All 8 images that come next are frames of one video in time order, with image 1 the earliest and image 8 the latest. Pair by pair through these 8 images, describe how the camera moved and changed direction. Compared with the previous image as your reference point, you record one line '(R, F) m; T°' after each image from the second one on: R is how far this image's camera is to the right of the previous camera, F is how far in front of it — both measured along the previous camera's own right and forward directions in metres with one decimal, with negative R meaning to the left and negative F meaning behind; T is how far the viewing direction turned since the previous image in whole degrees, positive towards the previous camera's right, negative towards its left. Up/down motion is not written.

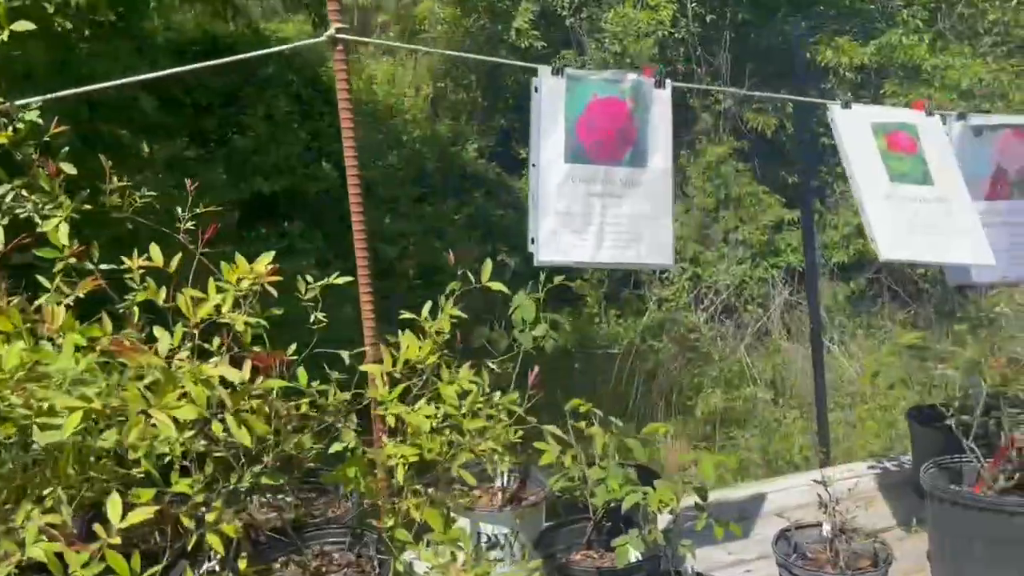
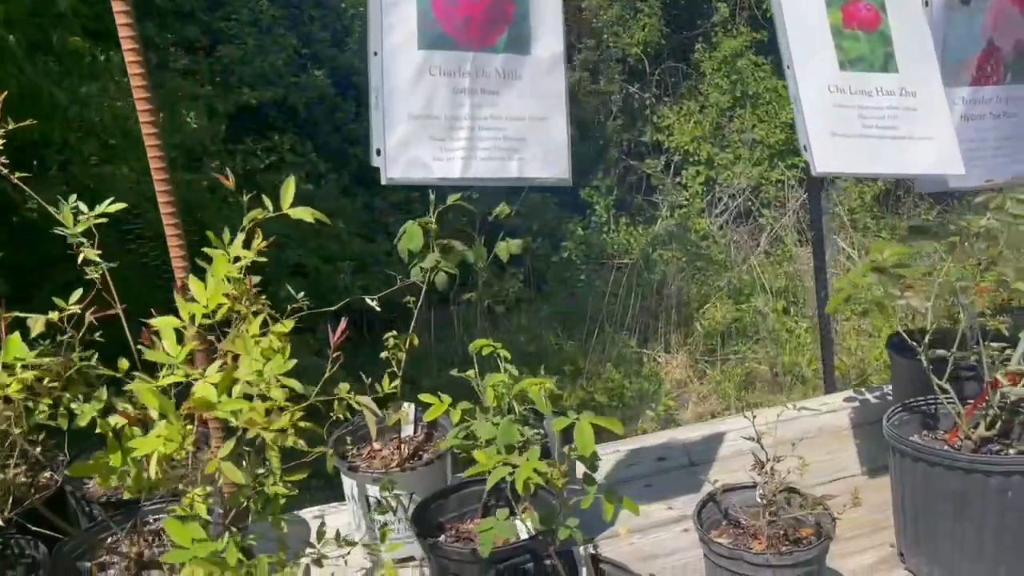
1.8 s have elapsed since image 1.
(+0.4, +0.4) m; -2°
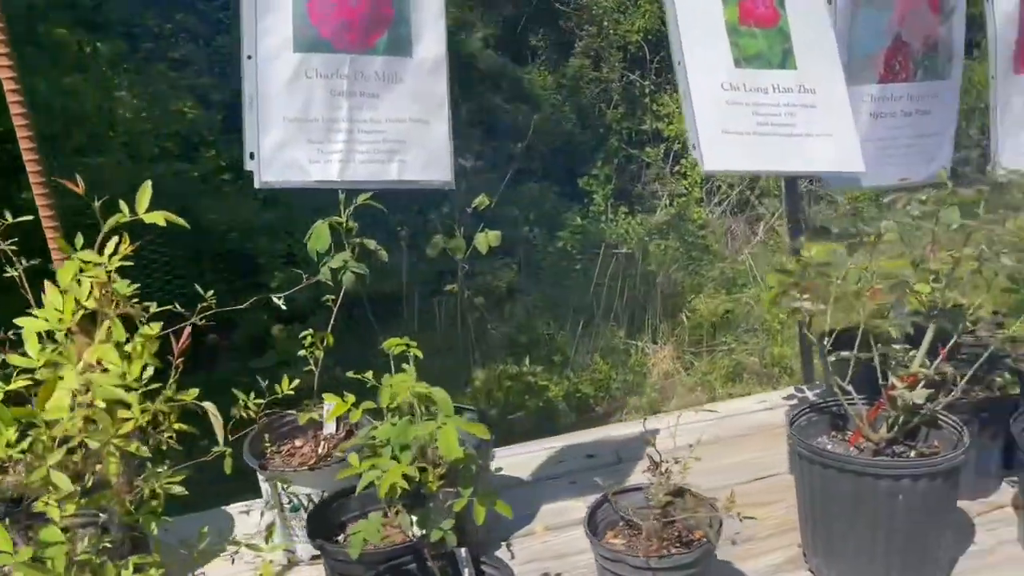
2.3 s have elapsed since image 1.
(+0.3, 0.0) m; -1°
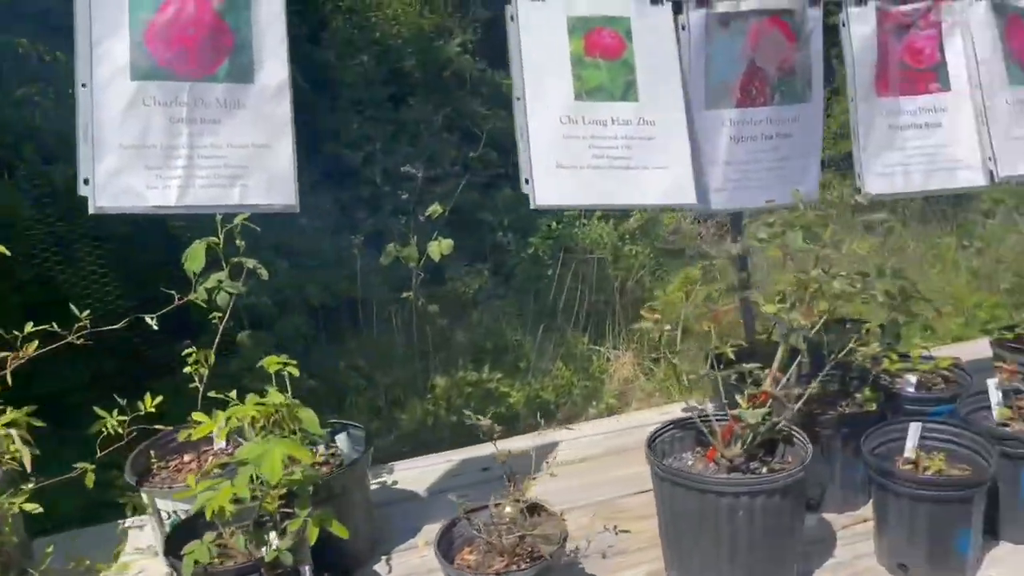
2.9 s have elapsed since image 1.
(+0.3, 0.0) m; 0°
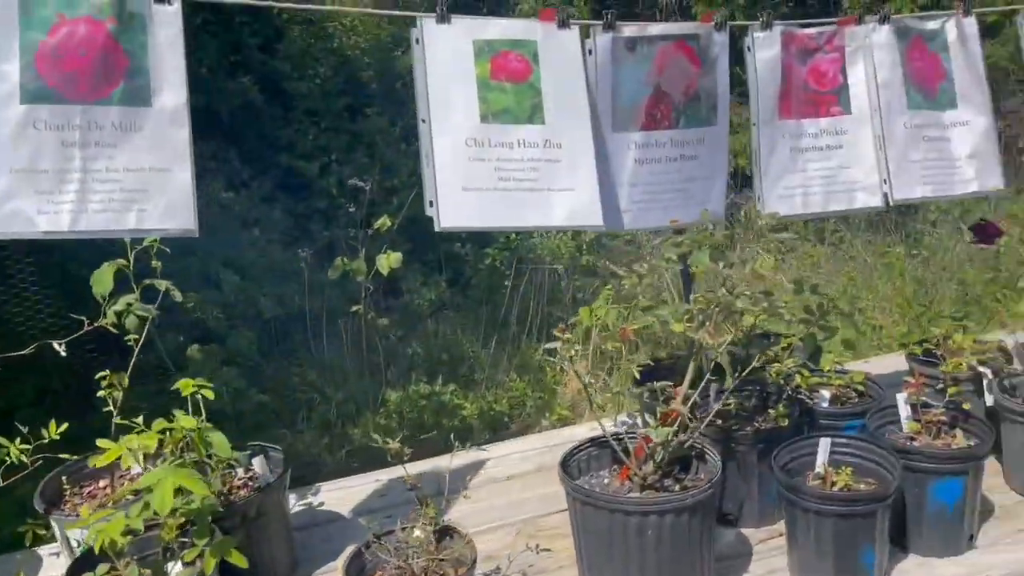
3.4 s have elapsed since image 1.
(+0.1, 0.0) m; +2°
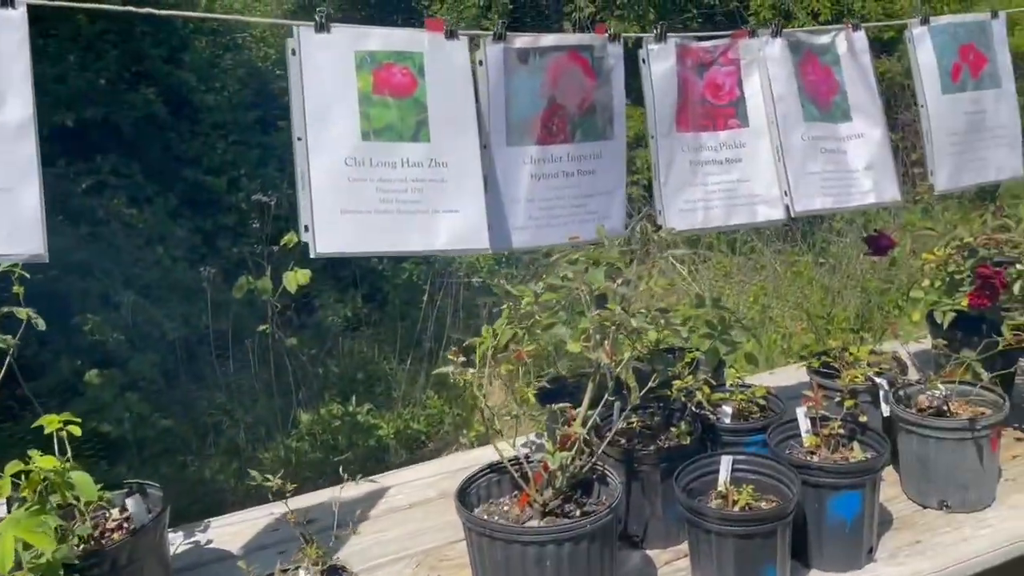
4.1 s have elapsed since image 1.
(+0.1, +0.1) m; +5°
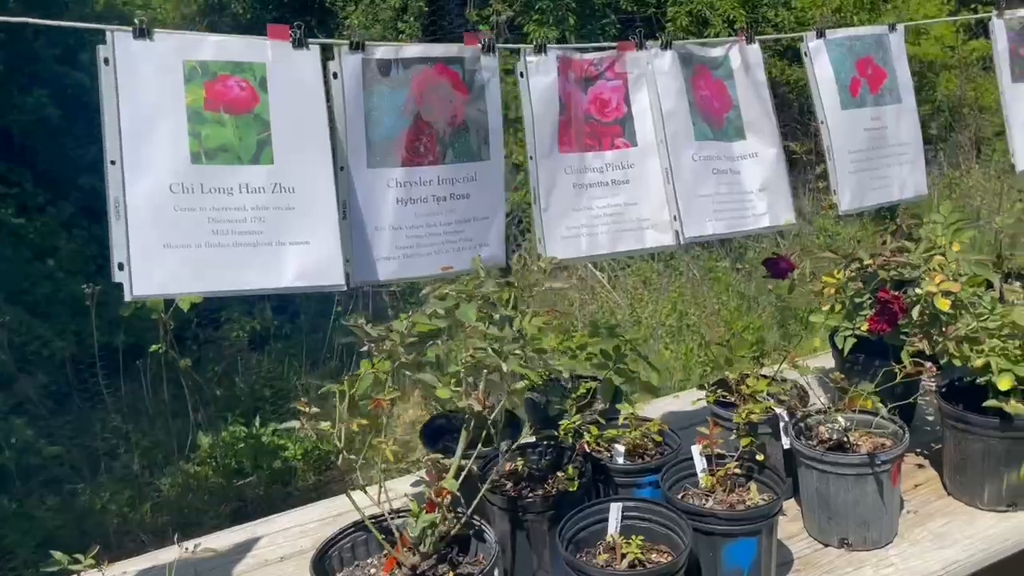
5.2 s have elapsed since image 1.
(+0.1, +0.2) m; +5°
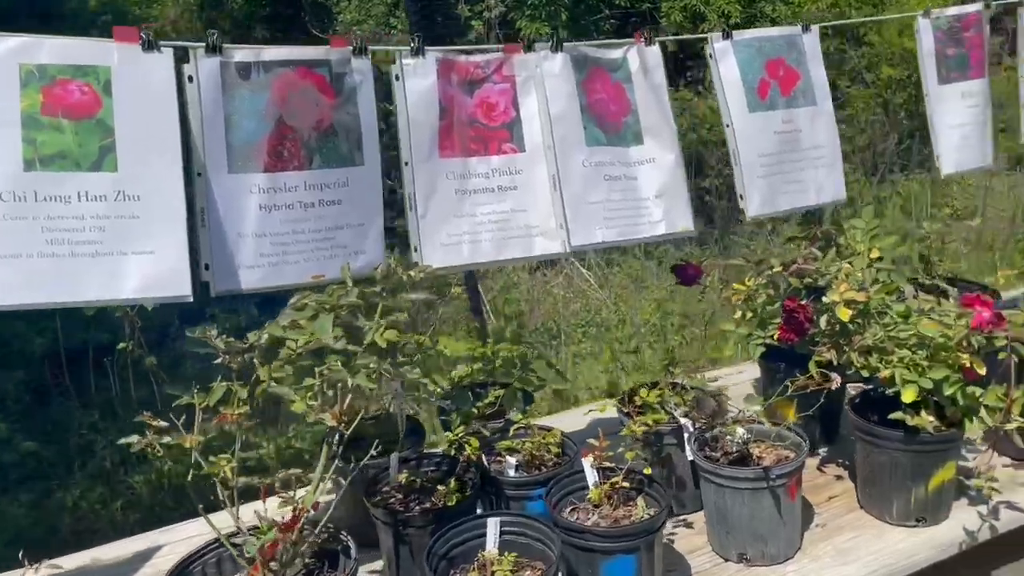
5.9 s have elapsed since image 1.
(+0.3, +0.1) m; -1°
